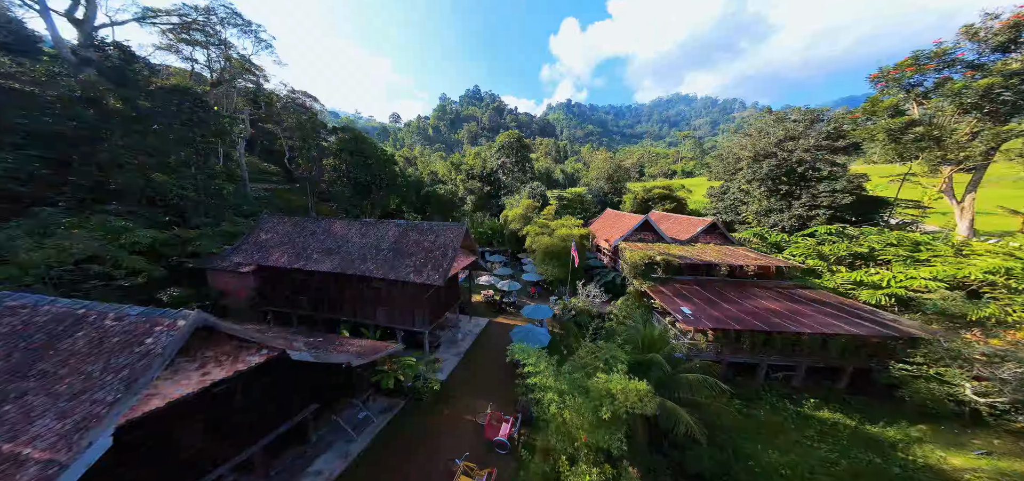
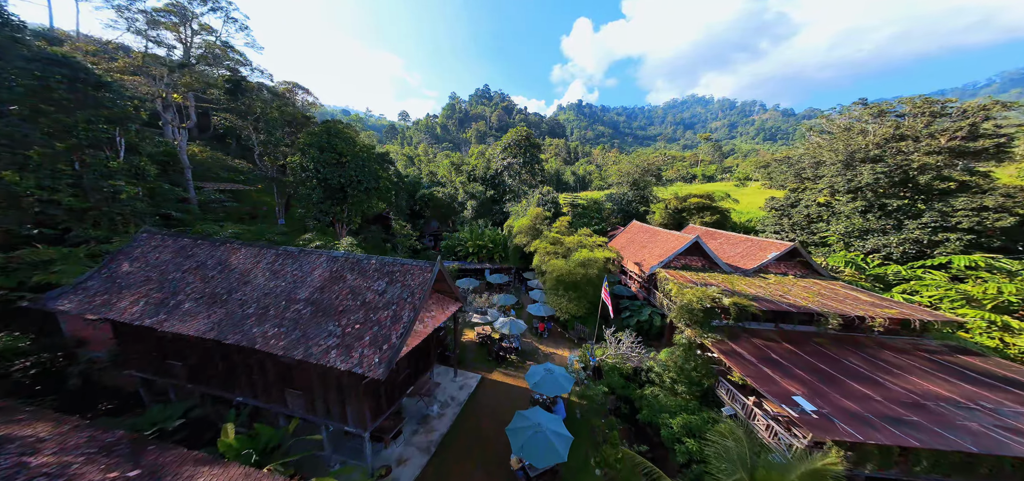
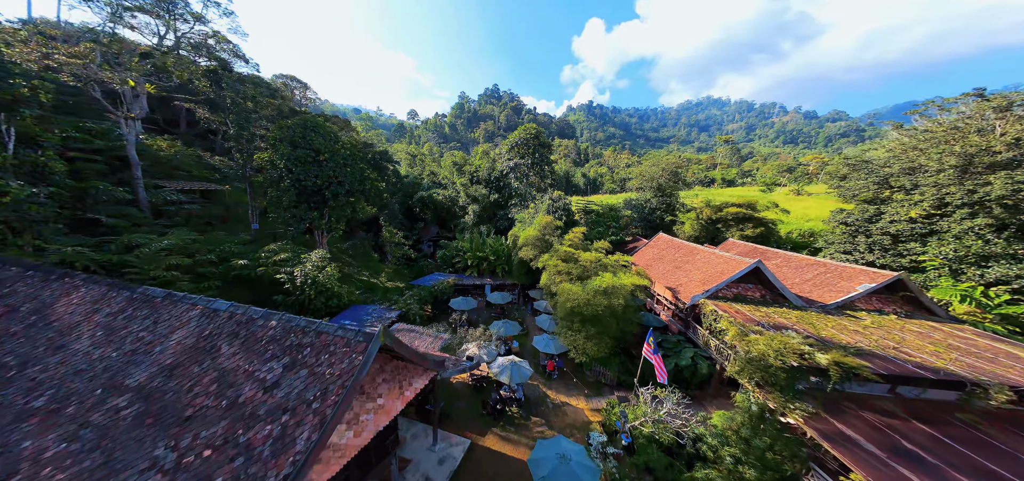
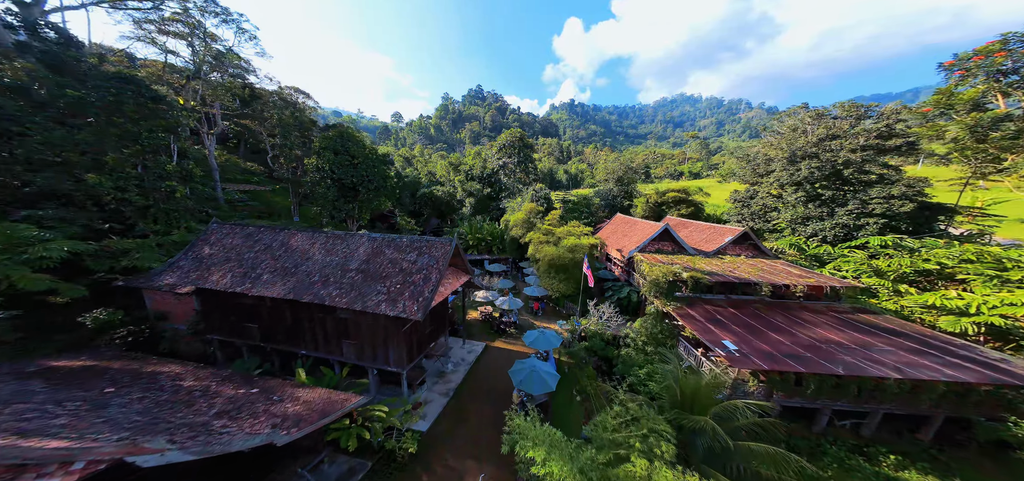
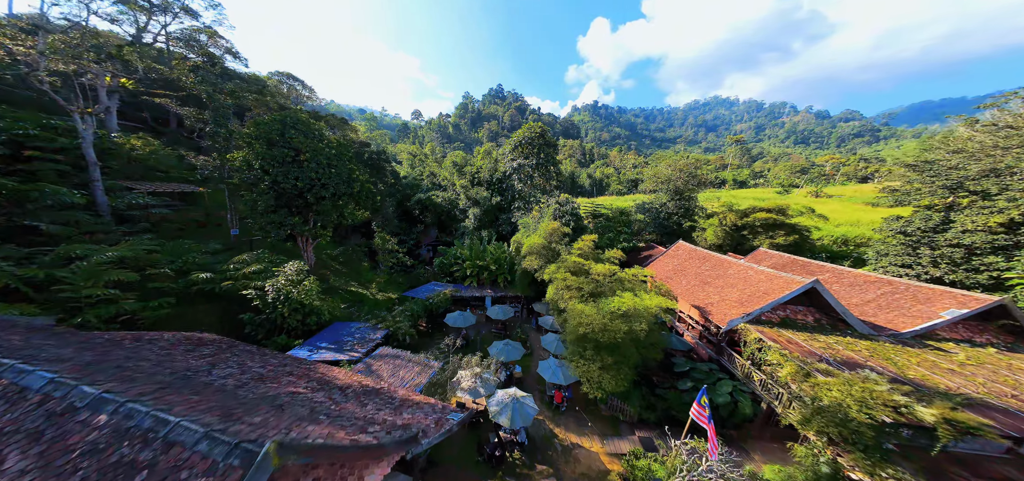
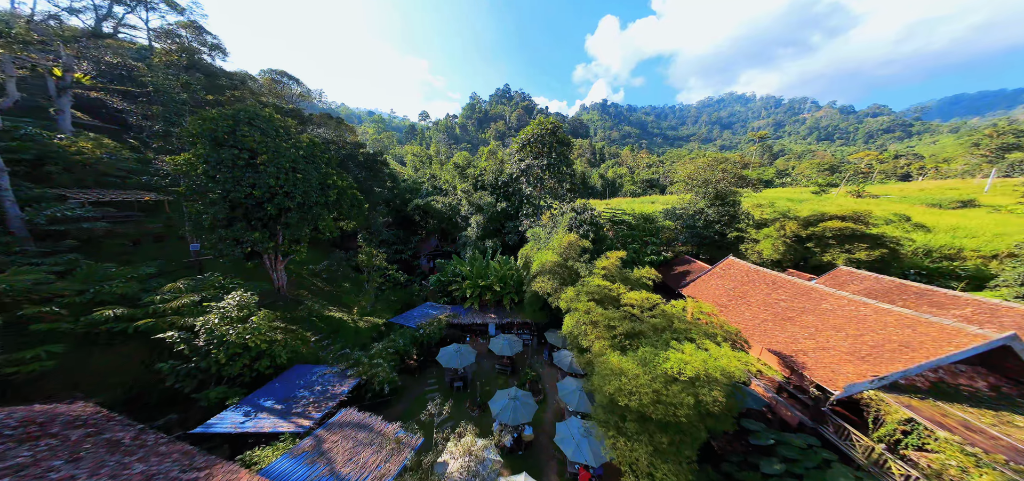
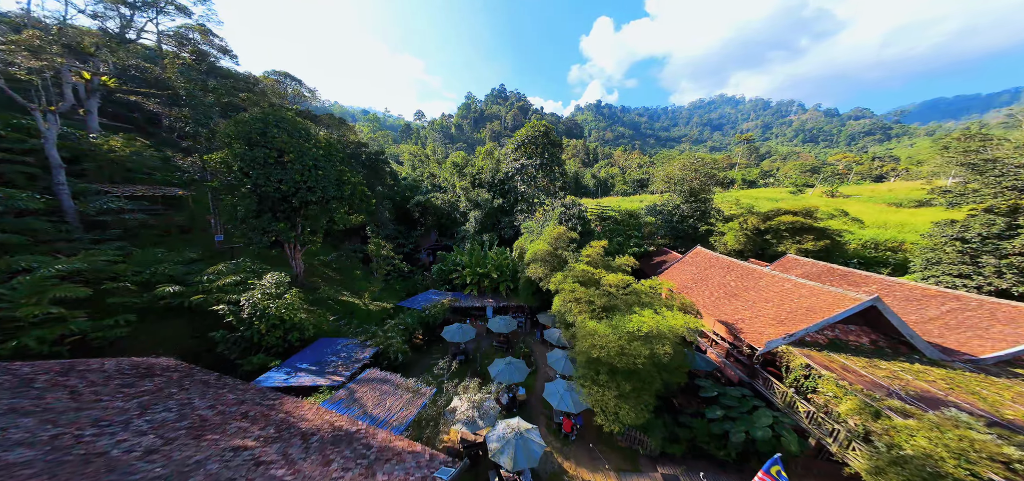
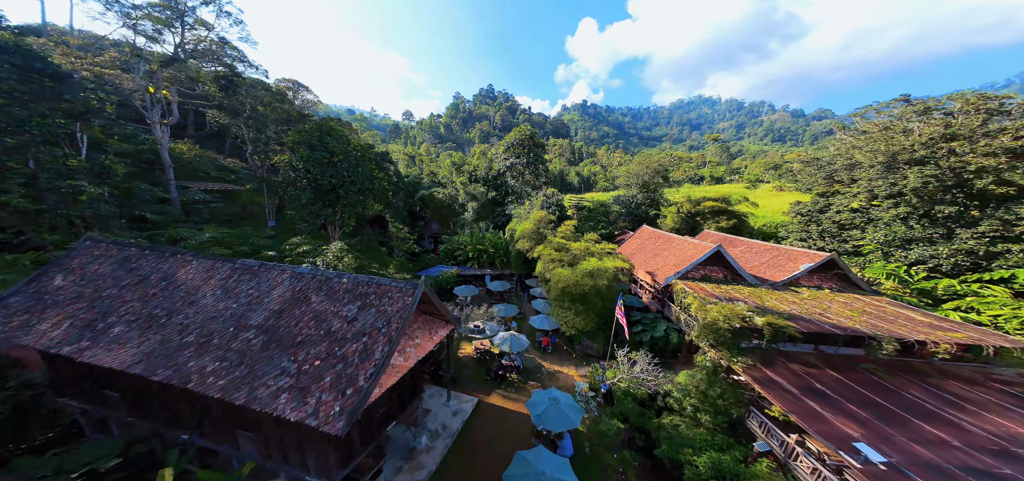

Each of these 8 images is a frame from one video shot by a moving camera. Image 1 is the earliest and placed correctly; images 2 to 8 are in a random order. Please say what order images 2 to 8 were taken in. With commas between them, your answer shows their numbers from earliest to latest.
4, 2, 8, 3, 5, 7, 6
